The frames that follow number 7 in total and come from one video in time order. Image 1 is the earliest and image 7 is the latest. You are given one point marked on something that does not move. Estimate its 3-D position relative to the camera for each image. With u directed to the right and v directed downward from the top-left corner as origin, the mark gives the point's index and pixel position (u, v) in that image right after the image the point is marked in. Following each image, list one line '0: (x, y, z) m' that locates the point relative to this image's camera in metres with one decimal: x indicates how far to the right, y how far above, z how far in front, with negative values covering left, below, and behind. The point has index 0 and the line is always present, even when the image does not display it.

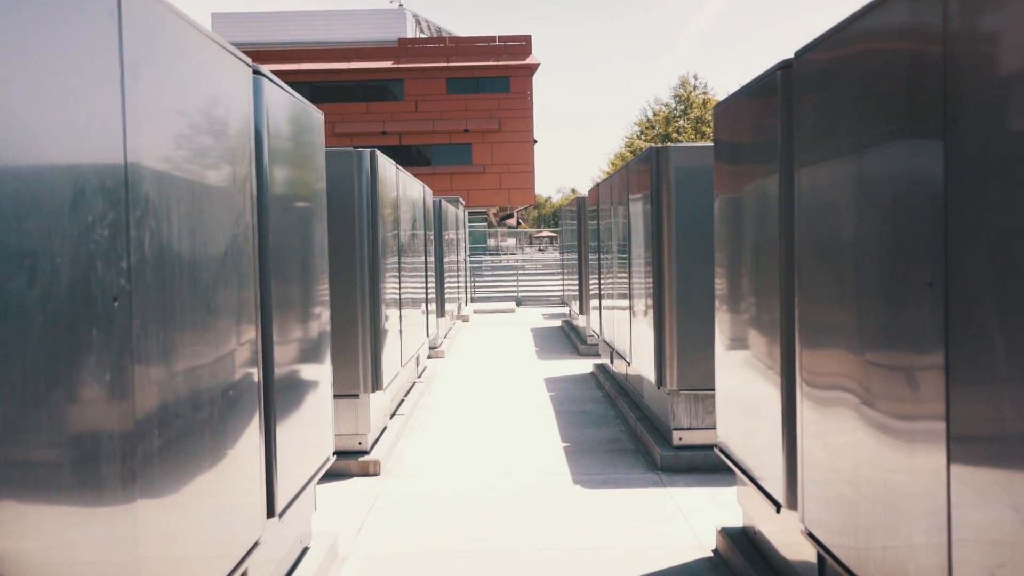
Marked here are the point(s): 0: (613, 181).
0: (+1.0, +1.1, +9.3) m
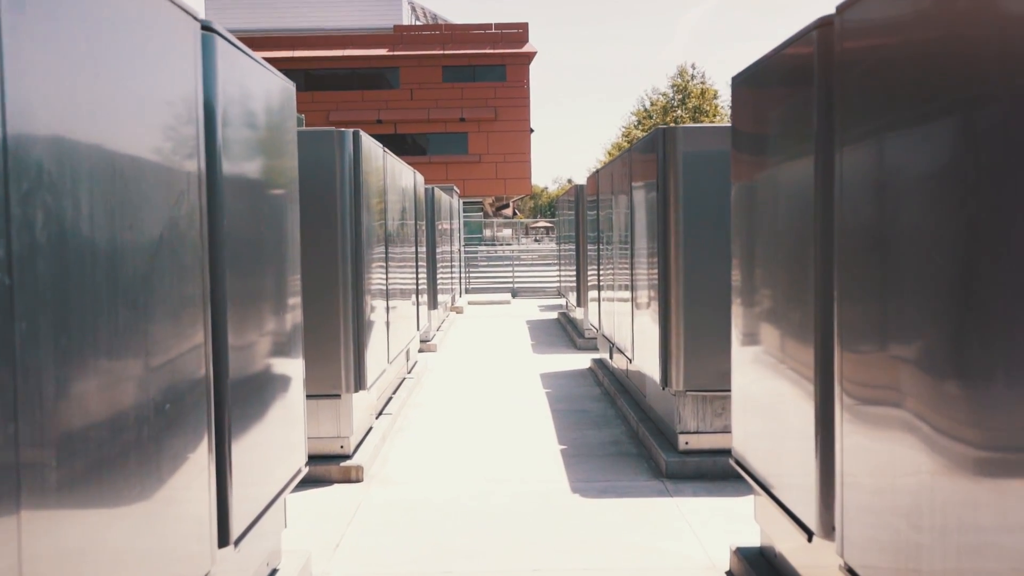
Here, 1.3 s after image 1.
0: (+1.0, +1.2, +8.8) m
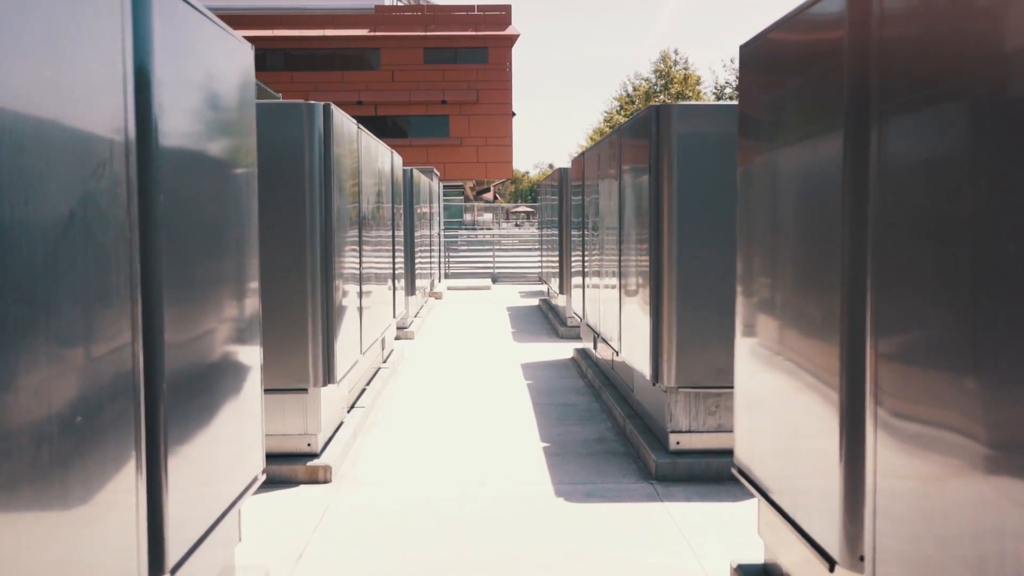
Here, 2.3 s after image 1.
0: (+0.8, +1.3, +8.4) m
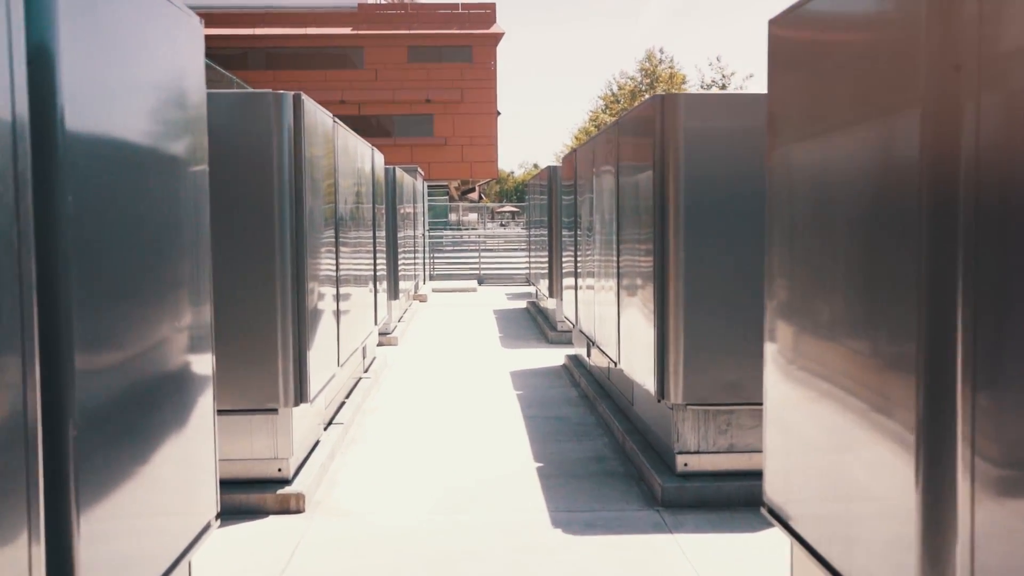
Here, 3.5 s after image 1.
0: (+0.7, +1.2, +7.9) m
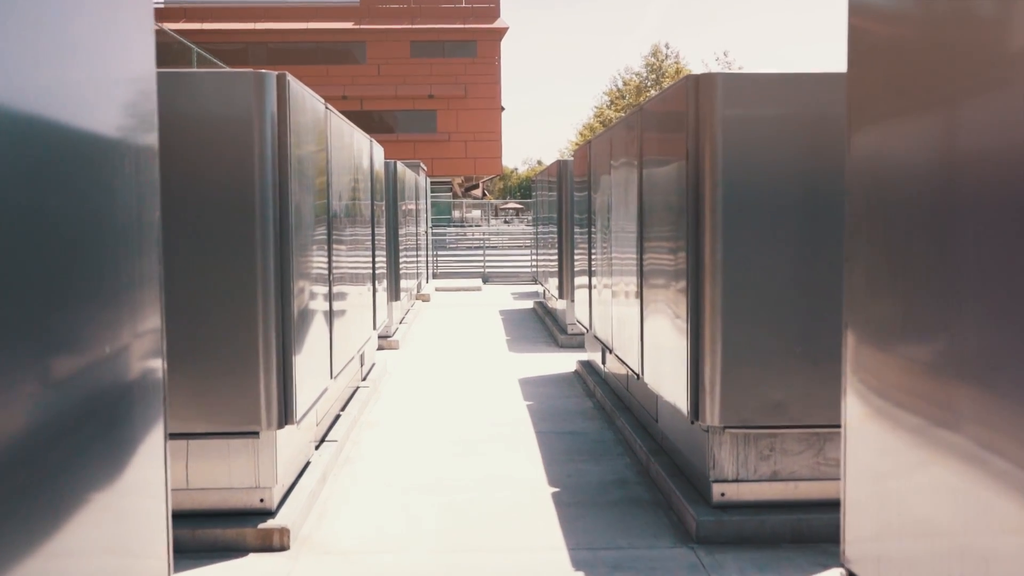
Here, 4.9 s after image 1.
0: (+0.8, +1.2, +7.2) m
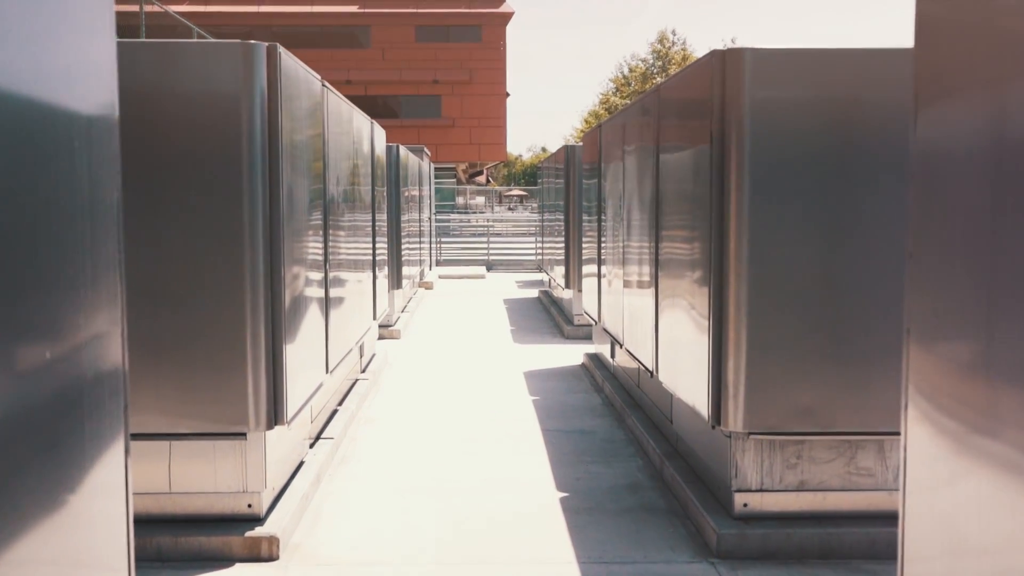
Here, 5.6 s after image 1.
0: (+0.9, +1.3, +6.9) m
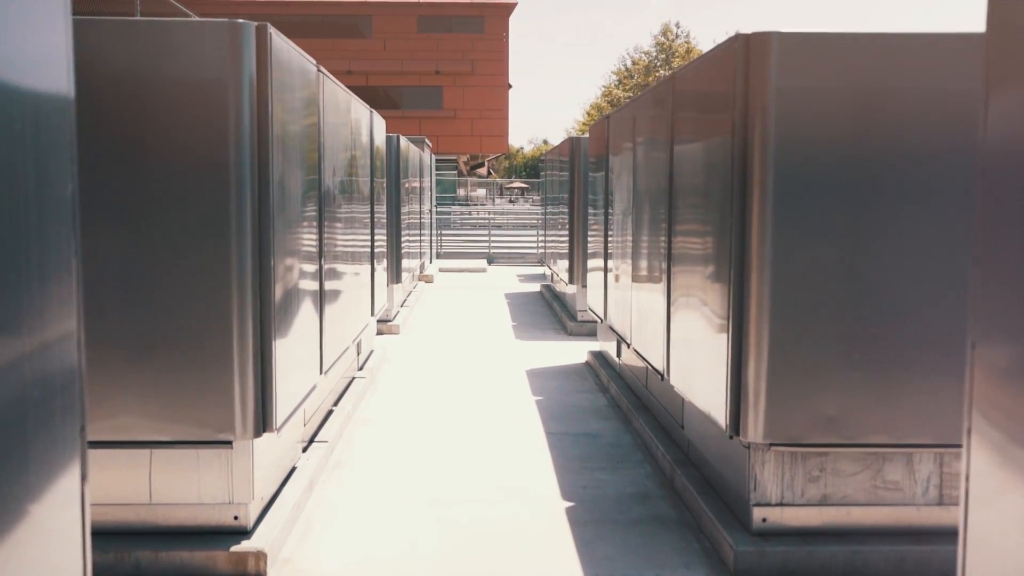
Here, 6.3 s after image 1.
0: (+0.9, +1.3, +6.6) m
